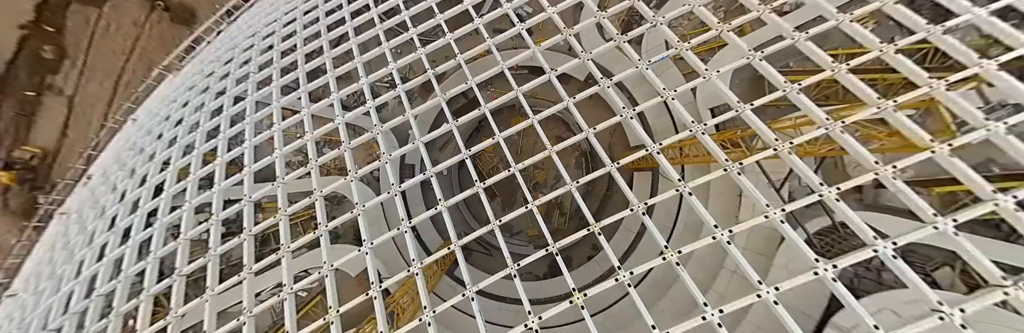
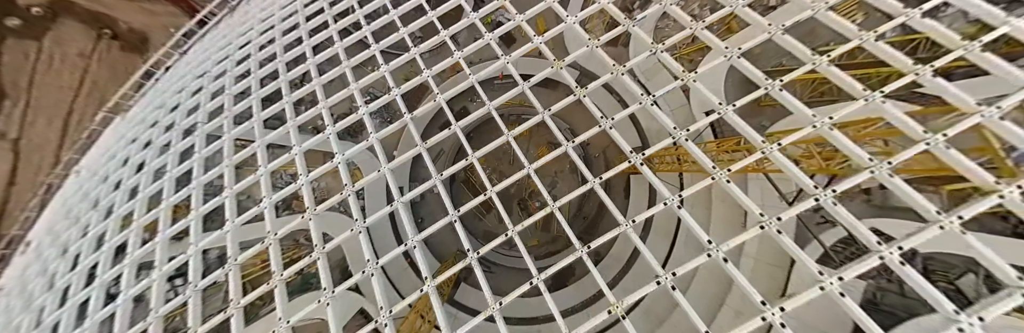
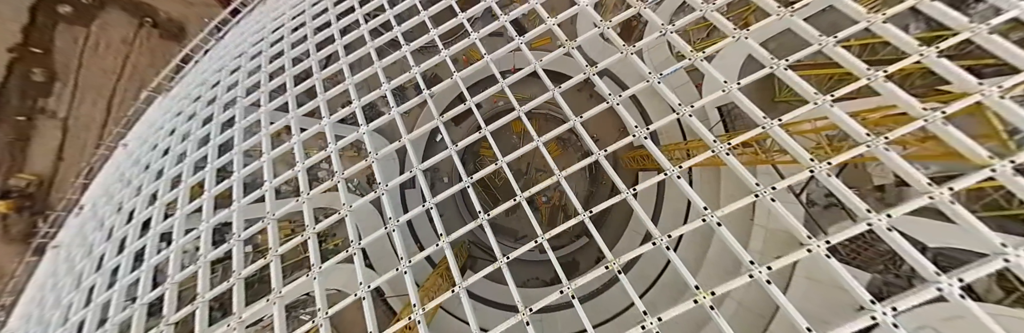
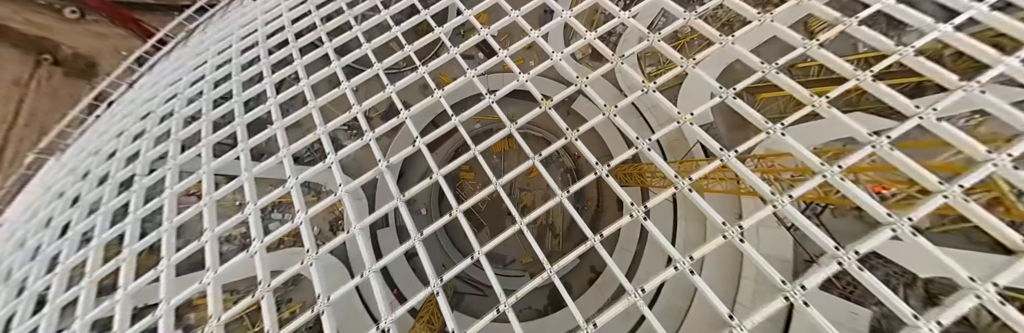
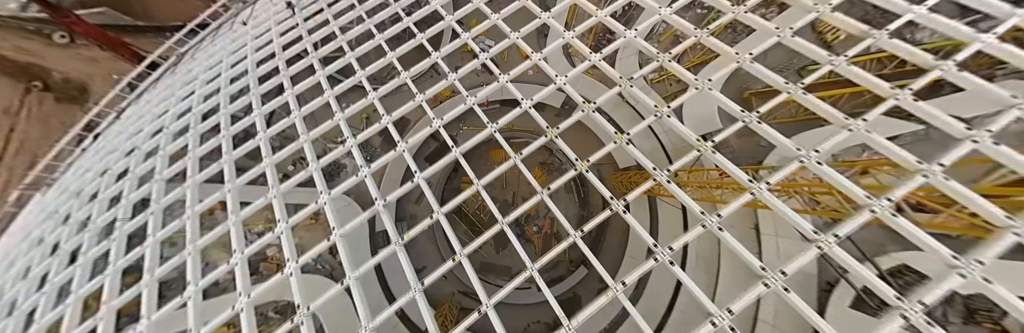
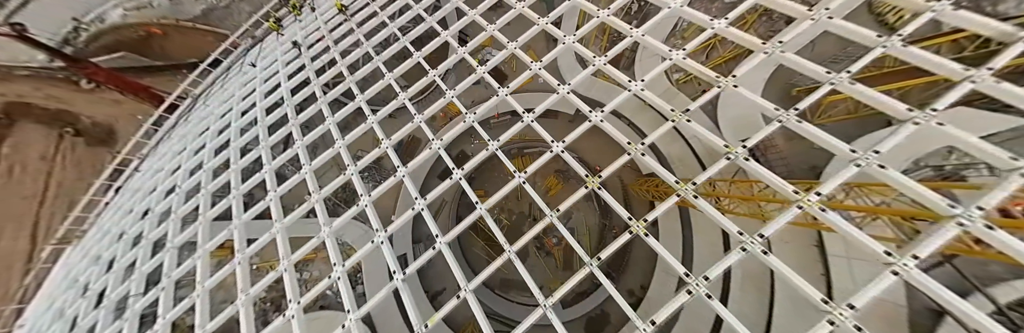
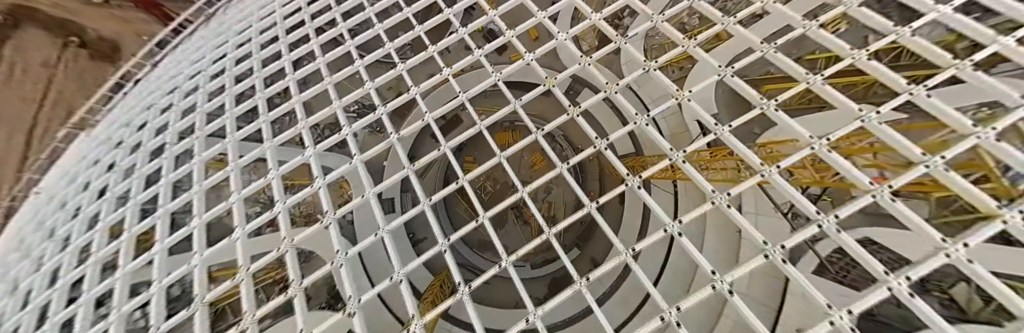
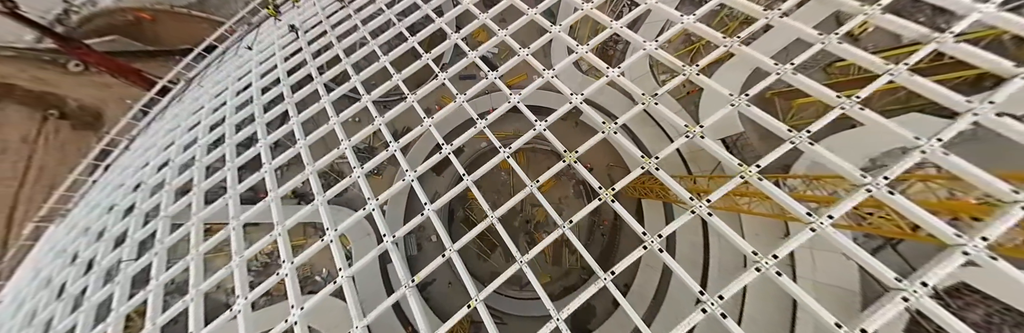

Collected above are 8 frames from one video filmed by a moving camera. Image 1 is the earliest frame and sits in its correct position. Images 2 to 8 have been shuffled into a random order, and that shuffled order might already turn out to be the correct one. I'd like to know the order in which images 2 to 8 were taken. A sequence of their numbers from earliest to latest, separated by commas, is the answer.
3, 2, 7, 4, 5, 8, 6
